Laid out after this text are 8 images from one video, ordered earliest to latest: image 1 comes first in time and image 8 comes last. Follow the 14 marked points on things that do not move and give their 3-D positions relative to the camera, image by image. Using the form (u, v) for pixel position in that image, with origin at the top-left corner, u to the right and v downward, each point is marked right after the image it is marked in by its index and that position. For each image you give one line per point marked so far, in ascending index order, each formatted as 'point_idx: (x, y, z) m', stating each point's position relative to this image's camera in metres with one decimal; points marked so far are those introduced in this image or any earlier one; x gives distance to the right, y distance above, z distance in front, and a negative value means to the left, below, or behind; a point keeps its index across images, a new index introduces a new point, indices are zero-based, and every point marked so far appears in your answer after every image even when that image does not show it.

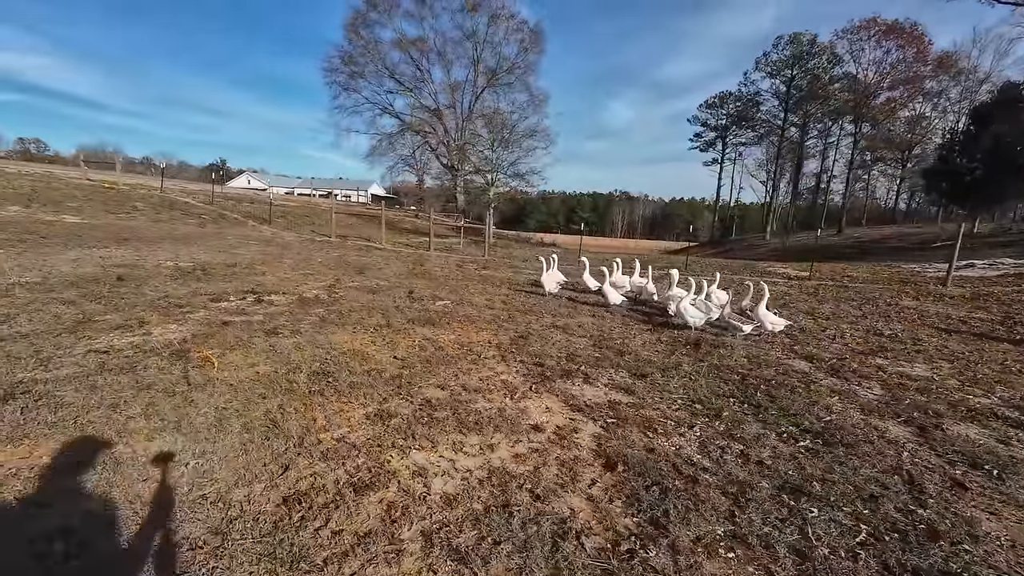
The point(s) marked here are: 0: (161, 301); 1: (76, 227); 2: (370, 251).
0: (-6.8, -0.3, +8.2) m
1: (-16.0, +2.3, +15.7) m
2: (-6.3, +1.6, +18.6) m
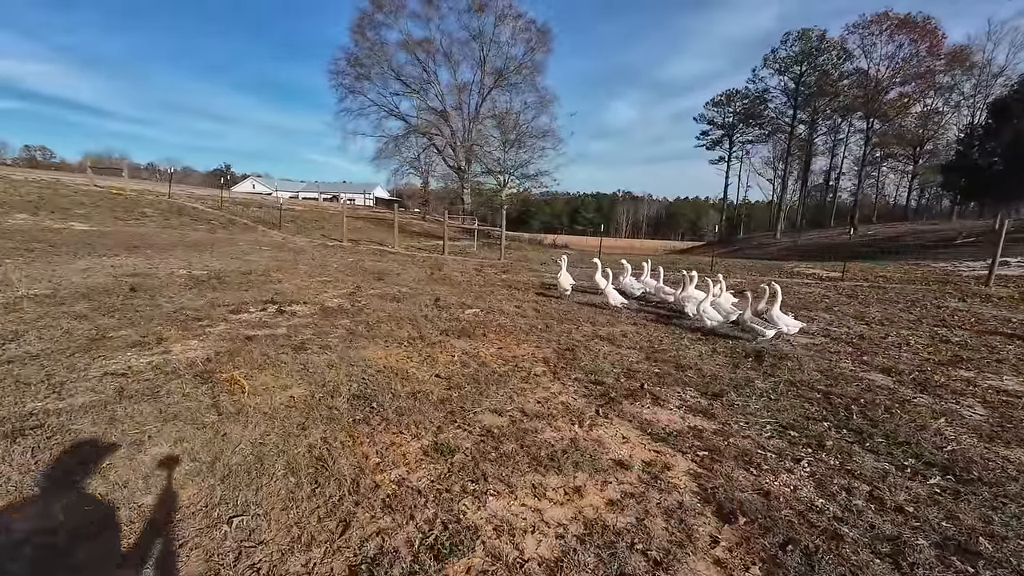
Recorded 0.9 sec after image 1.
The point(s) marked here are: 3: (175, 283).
0: (-6.1, -0.5, +7.7) m
1: (-15.3, +1.9, +15.3) m
2: (-5.5, +1.3, +18.1) m
3: (-8.1, +0.1, +10.3) m
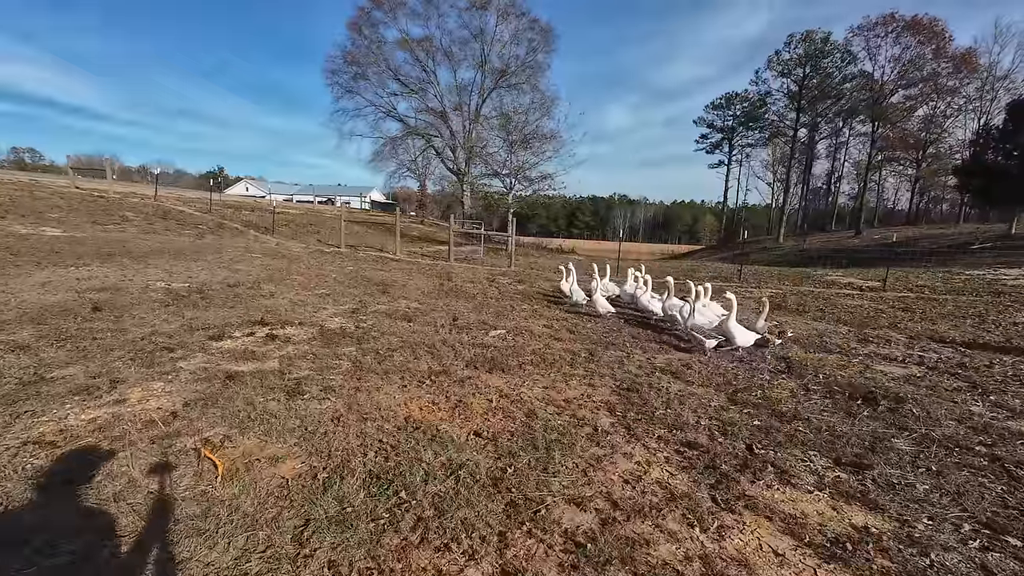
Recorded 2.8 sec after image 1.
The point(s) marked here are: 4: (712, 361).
0: (-5.5, -0.8, +6.3) m
1: (-14.8, +1.5, +13.8) m
2: (-5.1, +0.9, +16.7) m
3: (-7.5, -0.2, +8.9) m
4: (+3.2, -1.2, +6.7) m
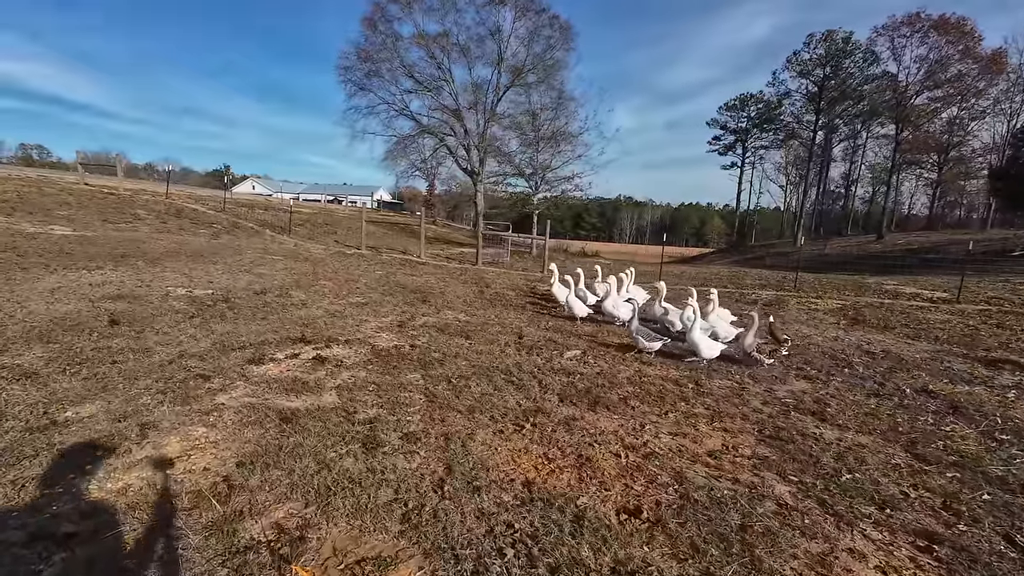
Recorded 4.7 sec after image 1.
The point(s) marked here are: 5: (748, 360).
0: (-4.3, -1.0, +5.3) m
1: (-13.4, +1.4, +12.8) m
2: (-3.7, +0.7, +15.7) m
3: (-6.3, -0.4, +7.9) m
4: (+4.4, -1.4, +5.6) m
5: (+3.7, -1.2, +6.9) m
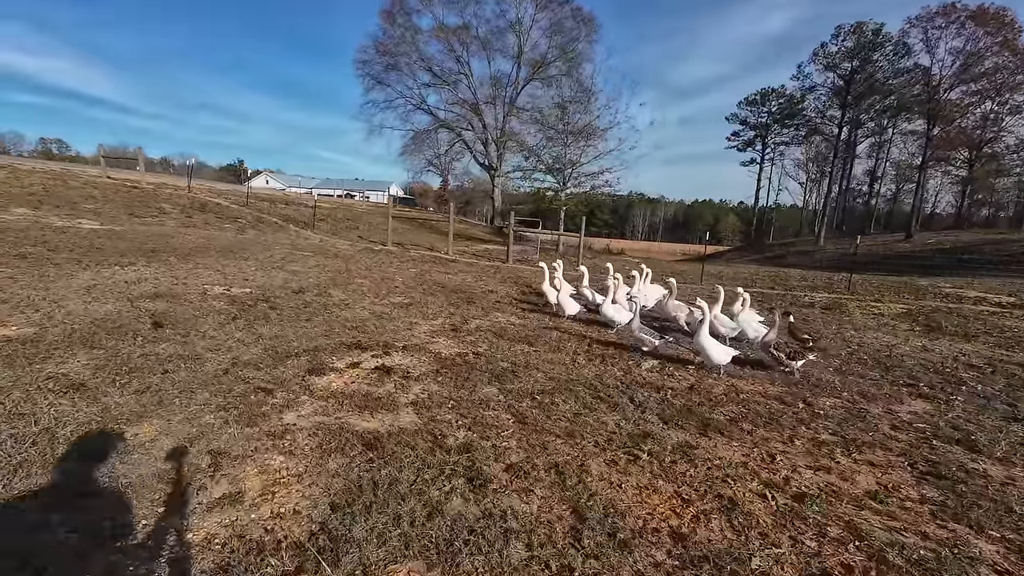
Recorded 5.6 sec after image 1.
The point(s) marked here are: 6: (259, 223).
0: (-3.2, -1.0, +4.8) m
1: (-12.2, +1.6, +12.5) m
2: (-2.5, +0.8, +15.1) m
3: (-5.2, -0.4, +7.4) m
4: (+5.4, -1.5, +4.9) m
5: (+4.8, -1.3, +6.2) m
6: (-11.4, +2.9, +19.2) m
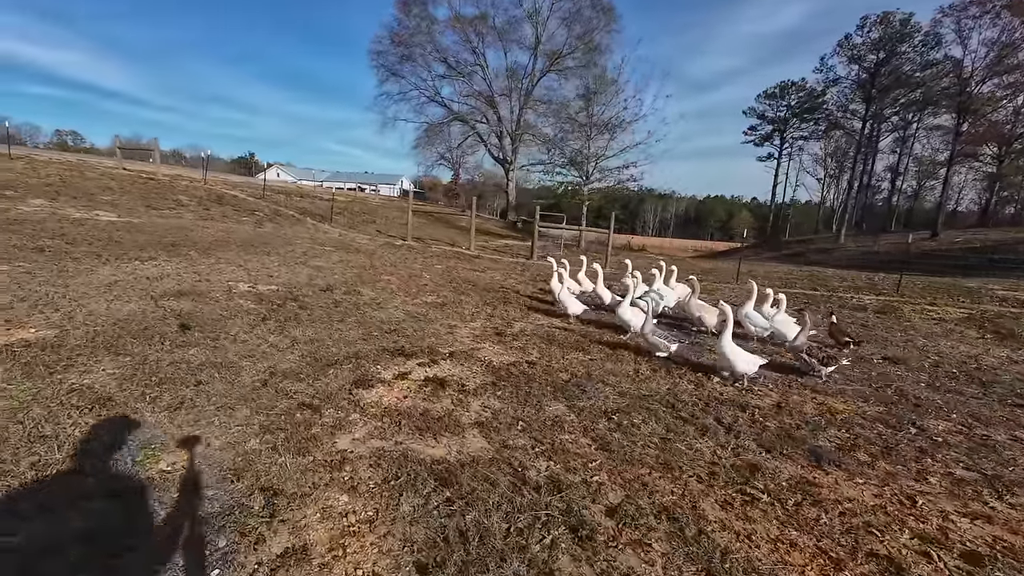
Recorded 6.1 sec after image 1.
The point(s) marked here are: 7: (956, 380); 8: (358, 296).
0: (-2.5, -1.0, +4.3) m
1: (-11.3, +1.7, +12.1) m
2: (-1.5, +0.9, +14.6) m
3: (-4.4, -0.4, +6.9) m
4: (+6.2, -1.6, +4.3) m
5: (+5.5, -1.4, +5.6) m
6: (-10.4, +3.2, +18.8) m
7: (+6.4, -1.3, +6.1) m
8: (-3.2, -0.2, +8.8) m
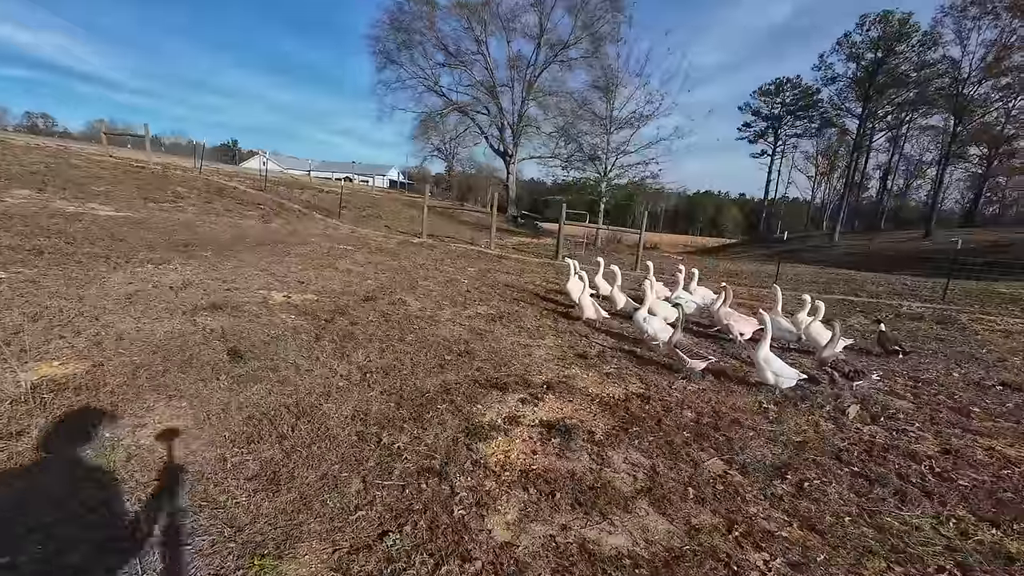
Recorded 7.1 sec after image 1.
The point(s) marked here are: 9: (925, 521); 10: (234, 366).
0: (-1.2, -1.3, +3.4) m
1: (-10.2, +1.7, +10.9) m
2: (-0.5, +0.8, +13.7) m
3: (-3.1, -0.6, +6.0) m
4: (+7.5, -2.0, +3.7) m
5: (+6.8, -1.7, +5.0) m
6: (-9.5, +3.2, +17.6) m
7: (+7.6, -1.6, +5.6) m
8: (-2.0, -0.3, +7.9) m
9: (+3.1, -1.8, +3.3) m
10: (-3.0, -0.8, +4.6) m
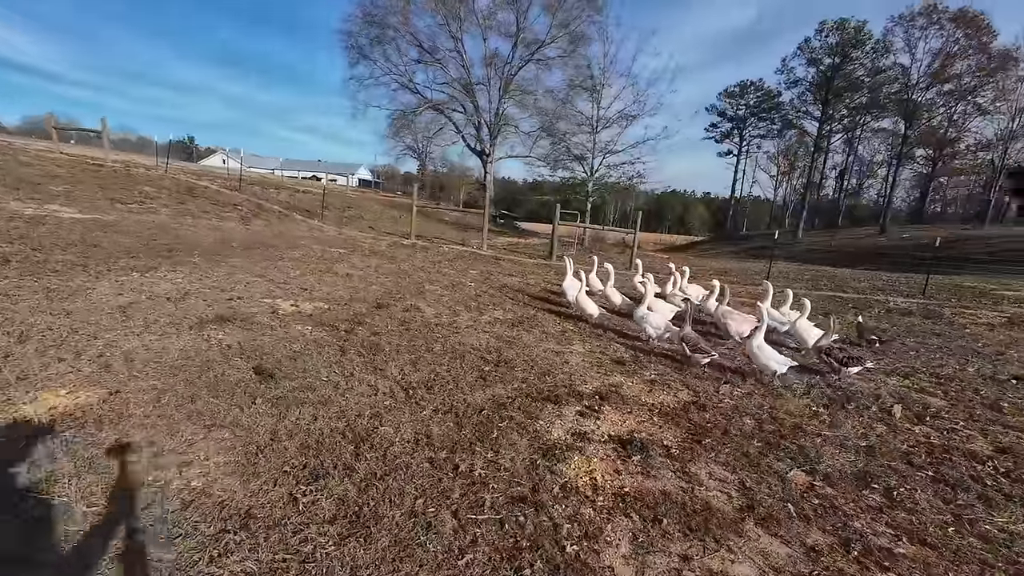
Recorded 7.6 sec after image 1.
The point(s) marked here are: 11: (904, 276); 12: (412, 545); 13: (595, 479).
0: (-0.5, -1.4, +3.1) m
1: (-10.0, +1.4, +10.0) m
2: (-0.5, +0.7, +13.4) m
3: (-2.6, -0.7, +5.6) m
4: (+8.2, -1.9, +4.0) m
5: (+7.4, -1.6, +5.2) m
6: (-9.8, +3.0, +16.7) m
7: (+8.2, -1.6, +5.8) m
8: (-1.6, -0.4, +7.5) m
9: (+3.8, -1.8, +3.3) m
10: (-2.4, -1.0, +4.1) m
11: (+16.1, +0.4, +17.6) m
12: (-0.6, -1.5, +2.5) m
13: (+0.6, -1.5, +3.3) m
